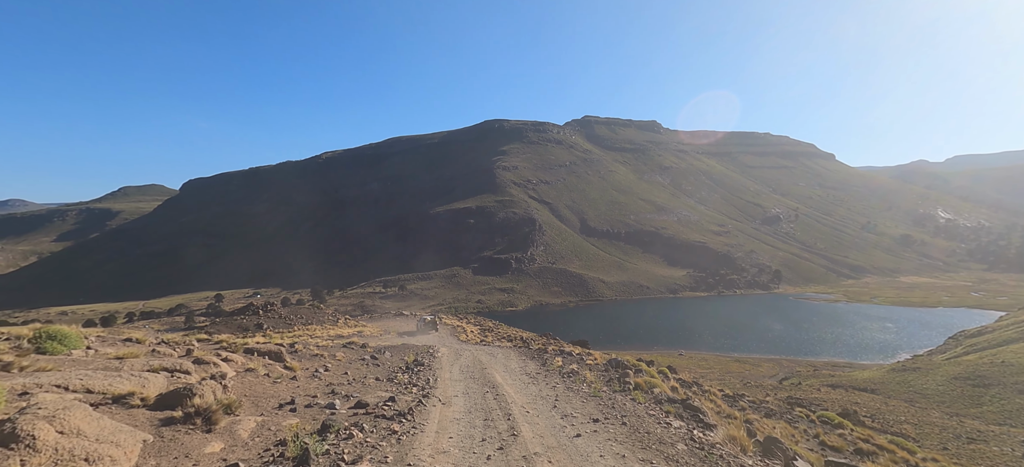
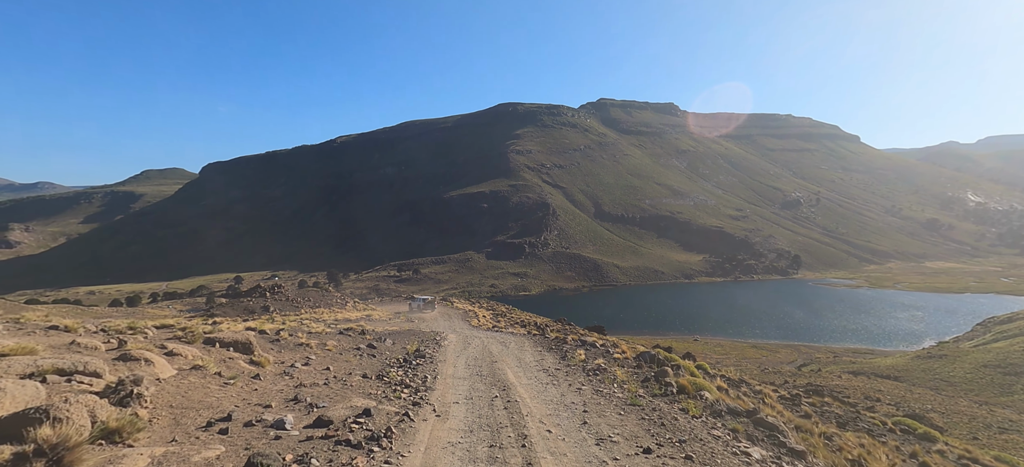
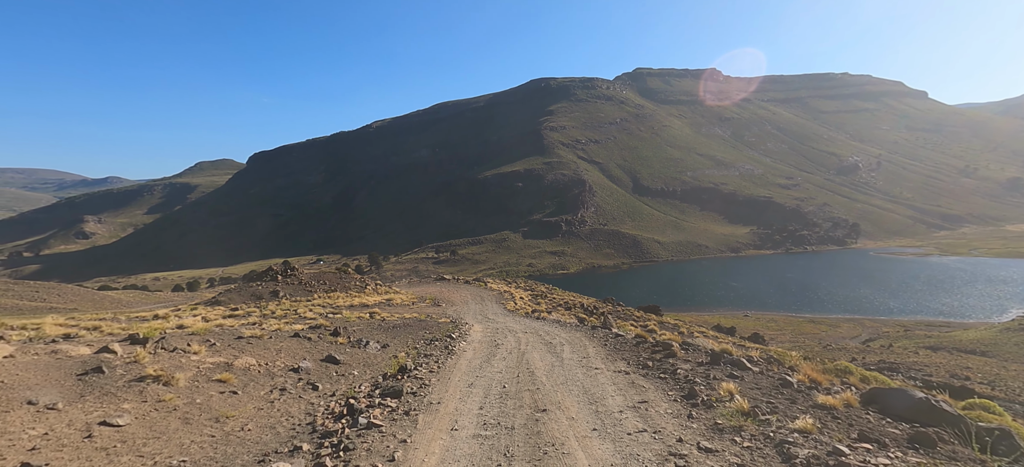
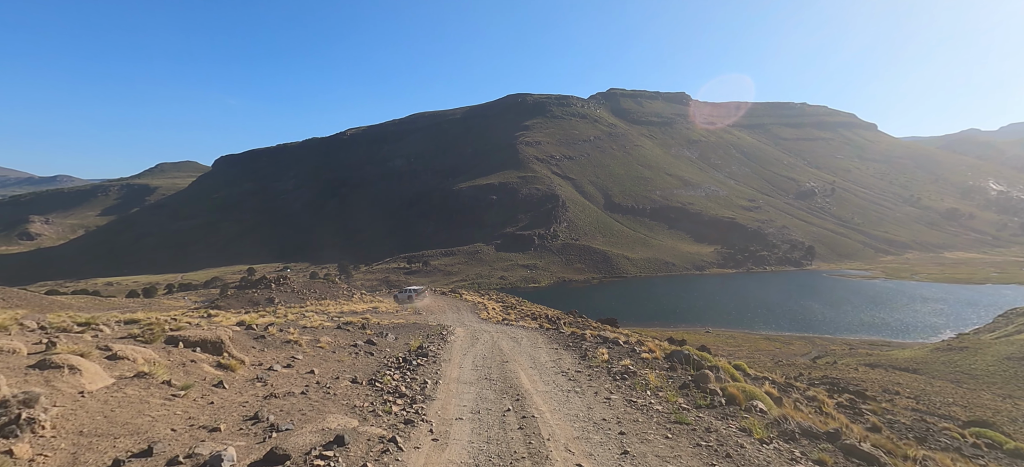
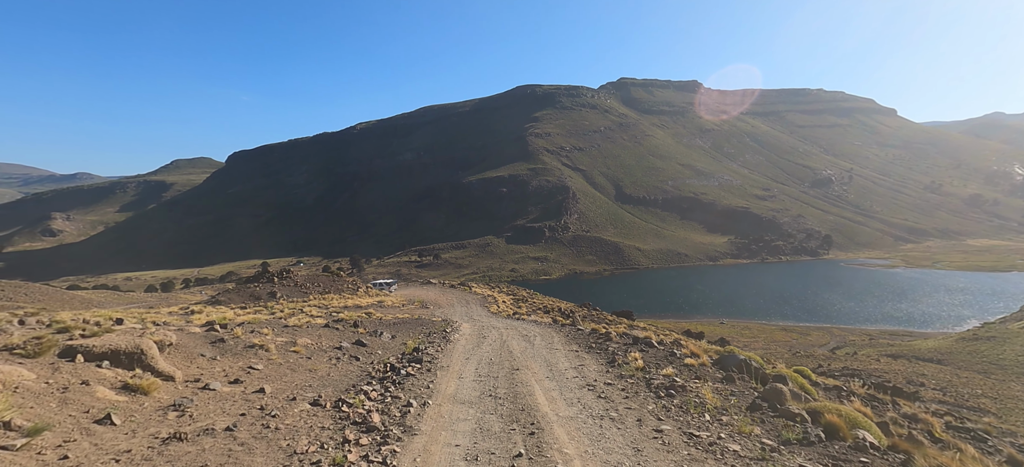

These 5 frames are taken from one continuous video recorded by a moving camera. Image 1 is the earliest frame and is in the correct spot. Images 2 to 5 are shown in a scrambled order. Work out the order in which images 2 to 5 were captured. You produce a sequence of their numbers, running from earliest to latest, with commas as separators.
2, 4, 5, 3
